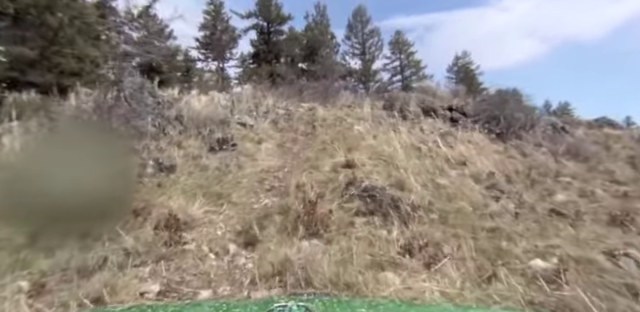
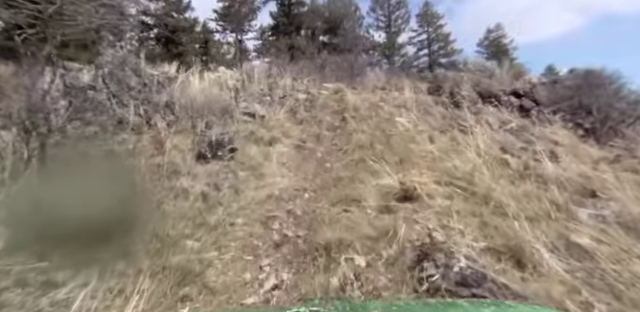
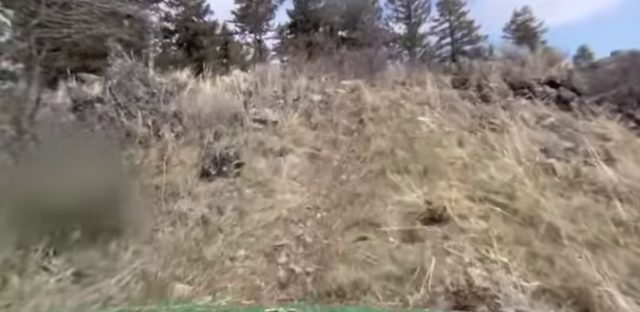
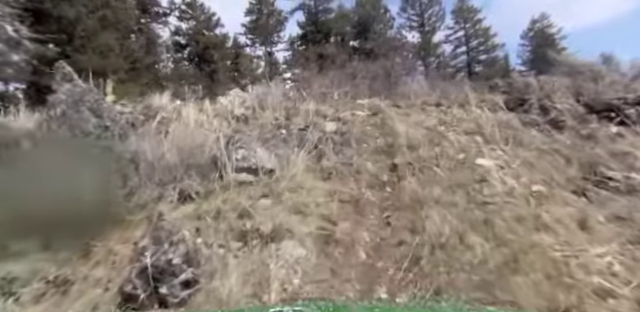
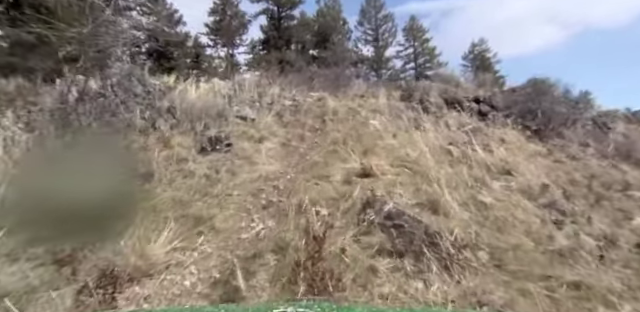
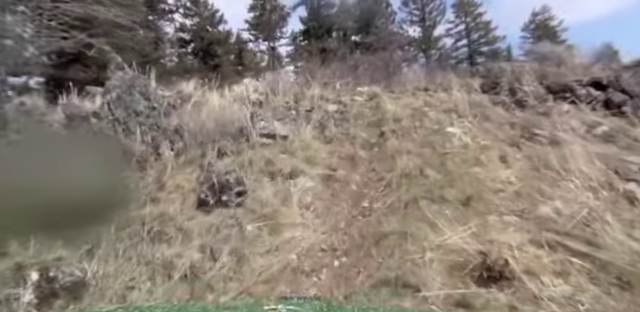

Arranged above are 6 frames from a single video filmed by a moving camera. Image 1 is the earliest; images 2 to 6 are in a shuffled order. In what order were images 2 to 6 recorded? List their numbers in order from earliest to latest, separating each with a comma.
5, 2, 3, 6, 4
